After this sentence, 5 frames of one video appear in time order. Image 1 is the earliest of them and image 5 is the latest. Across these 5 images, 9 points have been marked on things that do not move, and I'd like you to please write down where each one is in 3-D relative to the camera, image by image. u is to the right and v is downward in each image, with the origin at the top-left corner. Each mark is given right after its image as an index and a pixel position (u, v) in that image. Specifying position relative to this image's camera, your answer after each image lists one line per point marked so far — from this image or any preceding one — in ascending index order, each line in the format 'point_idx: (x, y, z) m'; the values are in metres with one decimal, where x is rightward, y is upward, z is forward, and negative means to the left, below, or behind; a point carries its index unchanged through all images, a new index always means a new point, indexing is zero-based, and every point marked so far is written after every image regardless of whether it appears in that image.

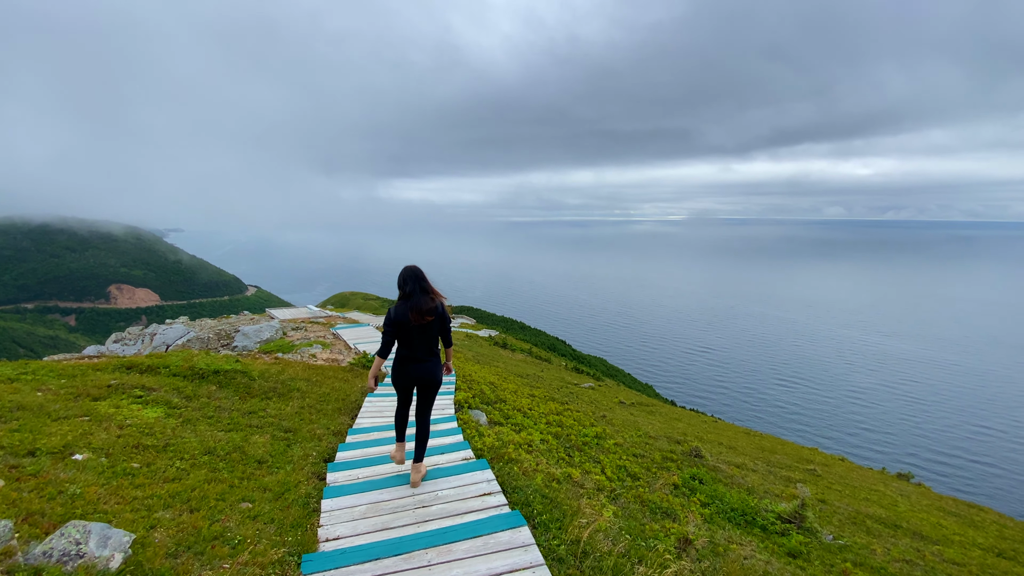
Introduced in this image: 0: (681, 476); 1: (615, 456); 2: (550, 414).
0: (+4.9, -5.4, +13.7) m
1: (+3.0, -4.9, +13.8) m
2: (+1.3, -4.3, +16.4) m
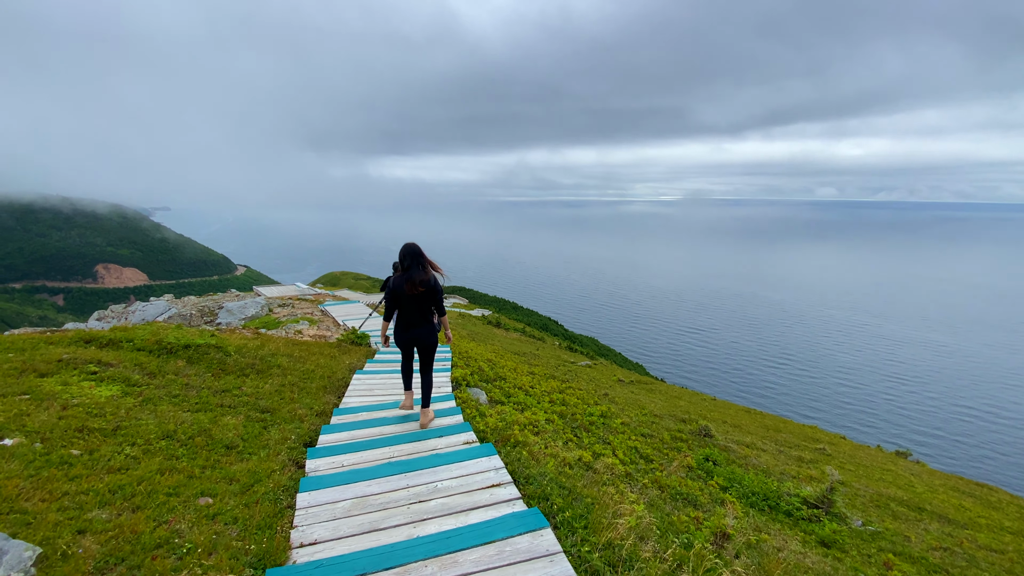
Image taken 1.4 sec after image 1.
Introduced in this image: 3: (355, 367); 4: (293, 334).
0: (+4.9, -4.6, +12.8) m
1: (+3.0, -4.0, +12.8) m
2: (+1.3, -3.4, +15.4) m
3: (-4.4, -2.2, +13.3) m
4: (-8.9, -1.9, +19.6) m
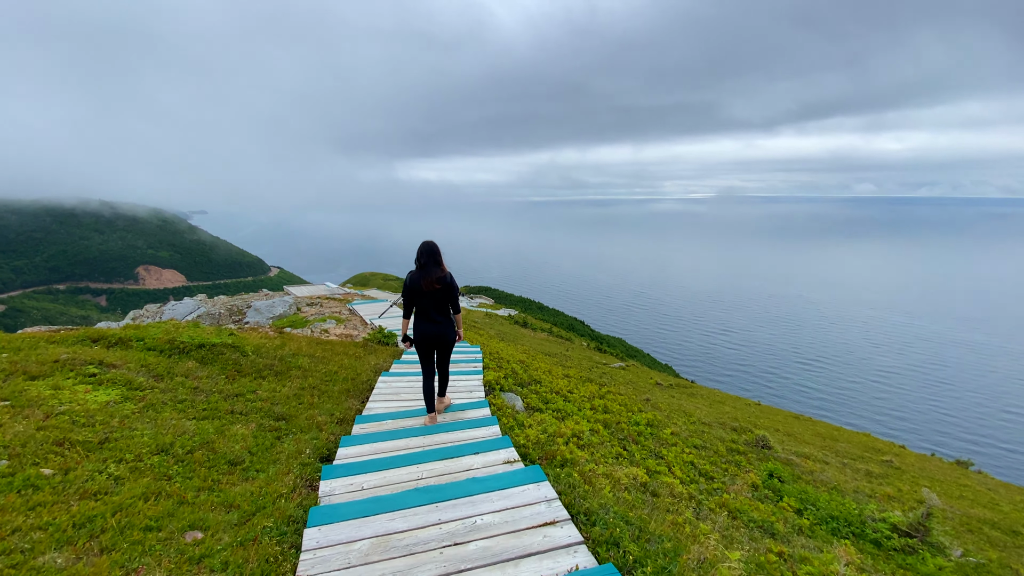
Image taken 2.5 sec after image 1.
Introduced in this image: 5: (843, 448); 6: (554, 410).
0: (+5.9, -4.4, +11.3) m
1: (+4.0, -3.9, +11.4) m
2: (+2.4, -3.3, +14.1) m
3: (-3.4, -2.1, +12.4) m
4: (-7.6, -1.8, +18.9) m
5: (+13.5, -6.5, +19.4) m
6: (+0.9, -2.8, +10.8) m
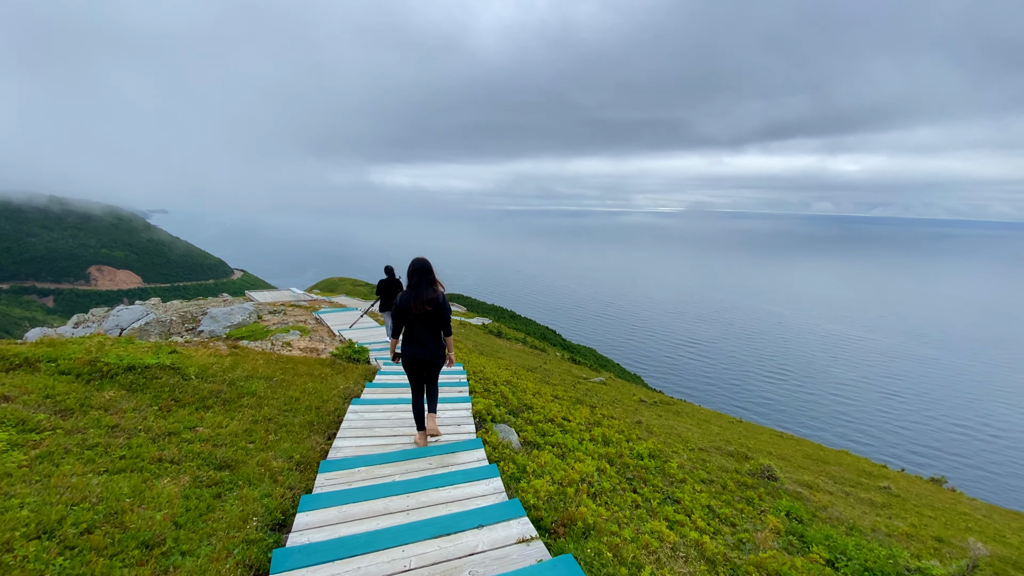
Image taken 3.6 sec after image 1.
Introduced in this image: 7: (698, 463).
0: (+5.7, -4.9, +10.2) m
1: (+3.8, -4.3, +10.2) m
2: (+2.1, -3.7, +12.8) m
3: (-3.6, -2.3, +10.7) m
4: (-8.2, -2.1, +16.9) m
5: (+12.8, -7.2, +18.7) m
6: (+0.8, -3.1, +9.4) m
7: (+5.1, -4.8, +13.2) m
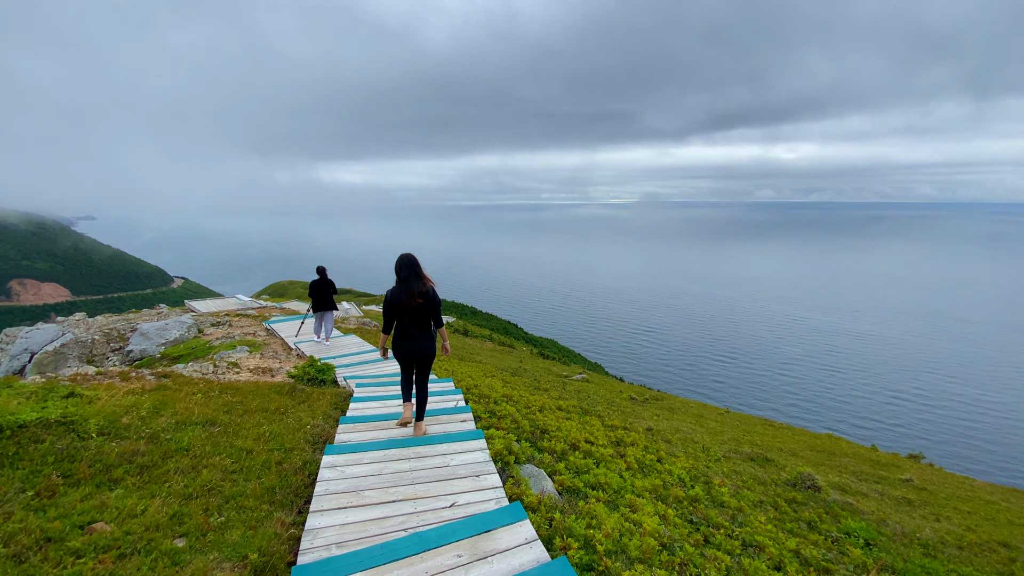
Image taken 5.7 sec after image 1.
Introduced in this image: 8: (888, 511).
0: (+6.2, -4.6, +8.5) m
1: (+4.3, -4.1, +8.3) m
2: (+2.3, -3.5, +10.8) m
3: (-3.2, -2.5, +8.2) m
4: (-8.4, -2.4, +14.0) m
5: (+12.6, -6.6, +17.6) m
6: (+1.3, -3.1, +7.3) m
7: (+5.4, -4.6, +11.4) m
8: (+9.3, -5.5, +11.8) m
